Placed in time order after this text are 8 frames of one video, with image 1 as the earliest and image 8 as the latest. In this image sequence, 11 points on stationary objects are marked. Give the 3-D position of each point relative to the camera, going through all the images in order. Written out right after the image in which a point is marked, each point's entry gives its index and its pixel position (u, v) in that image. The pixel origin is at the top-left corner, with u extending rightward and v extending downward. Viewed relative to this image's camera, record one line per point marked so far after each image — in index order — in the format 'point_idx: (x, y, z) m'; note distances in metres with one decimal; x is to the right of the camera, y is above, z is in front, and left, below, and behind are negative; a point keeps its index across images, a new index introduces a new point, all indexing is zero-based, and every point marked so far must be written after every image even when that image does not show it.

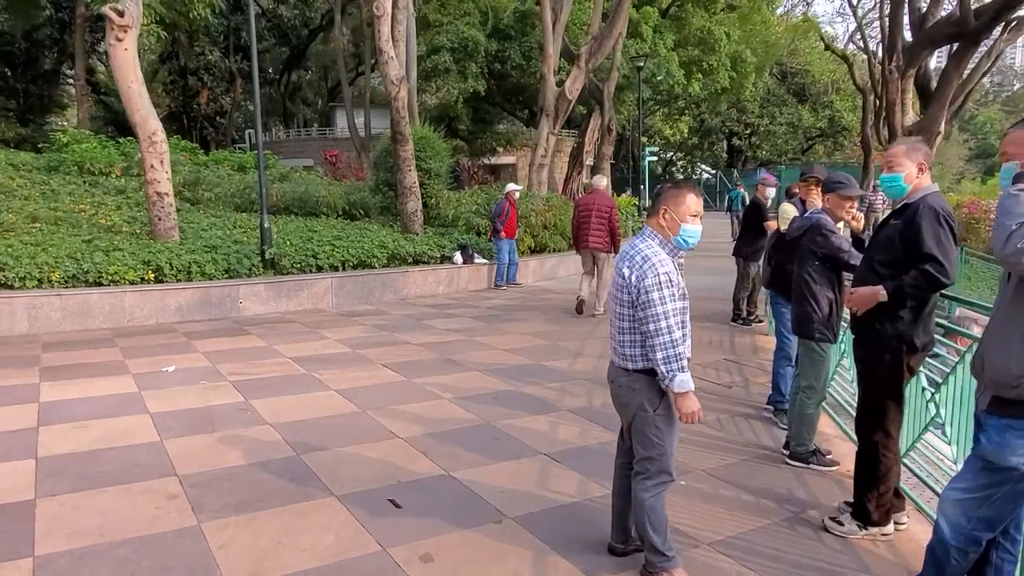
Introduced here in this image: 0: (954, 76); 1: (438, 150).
0: (+8.2, +3.9, +13.5) m
1: (-1.5, +2.8, +15.1) m
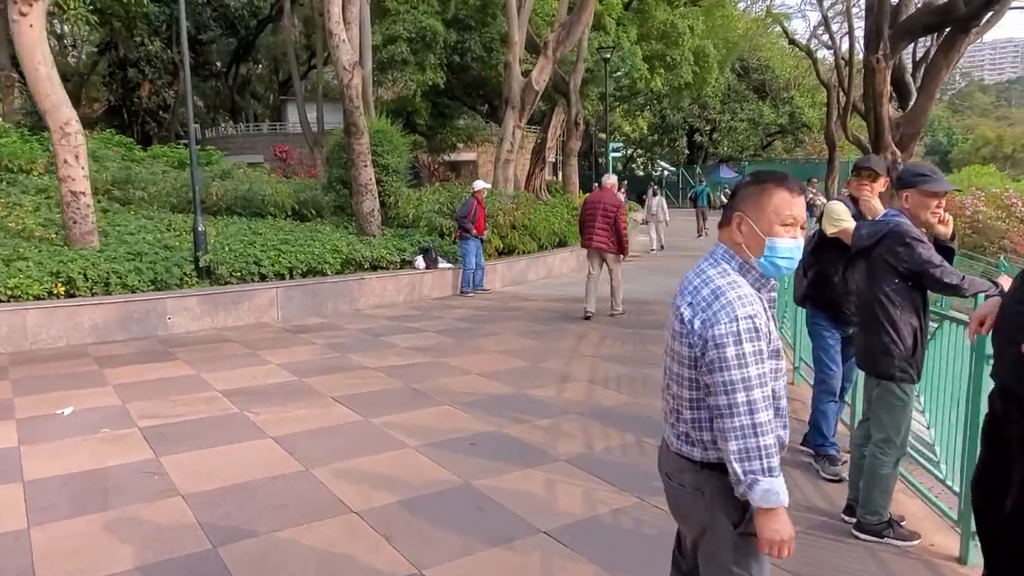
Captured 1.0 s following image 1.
0: (+7.5, +3.9, +12.9) m
1: (-2.2, +2.7, +13.9) m
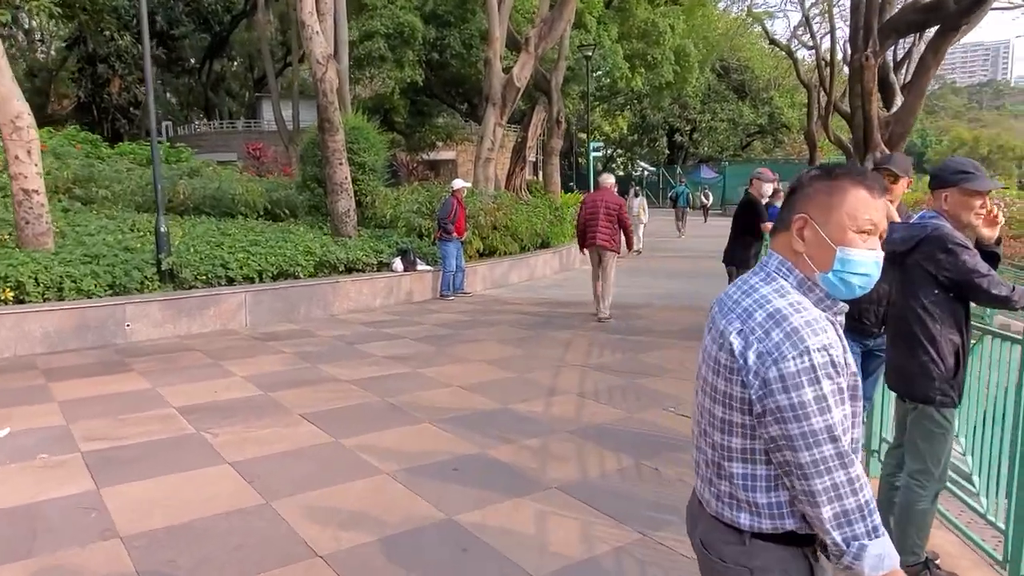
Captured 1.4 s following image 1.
0: (+7.2, +3.9, +12.6) m
1: (-2.5, +2.7, +13.4) m
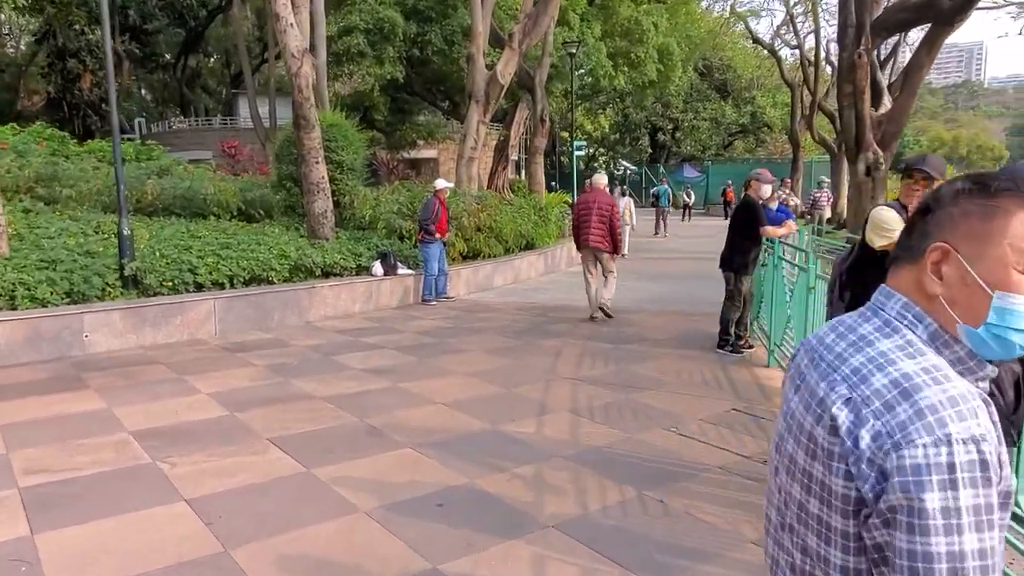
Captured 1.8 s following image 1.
0: (+6.9, +3.8, +12.4) m
1: (-2.8, +2.6, +12.9) m
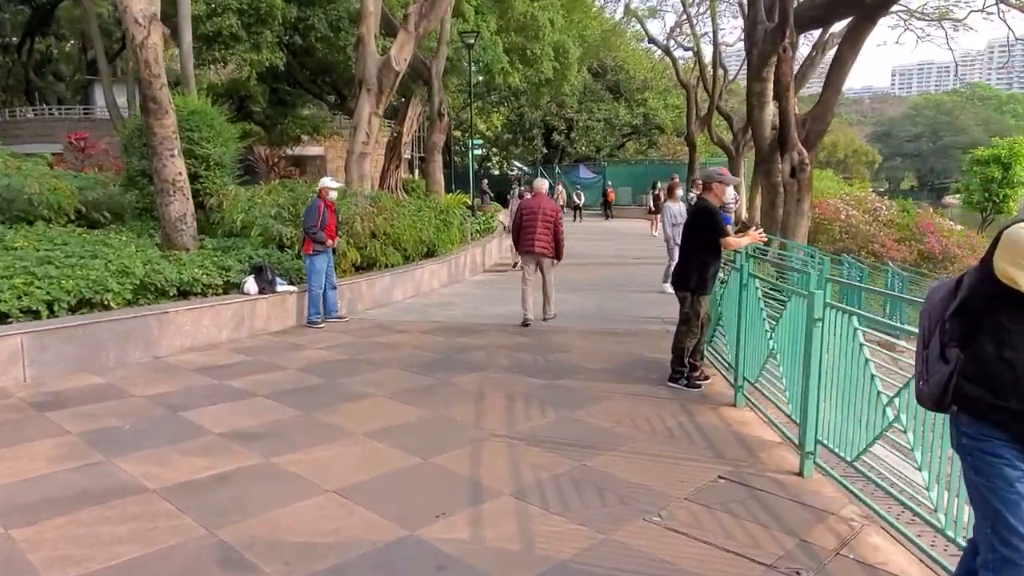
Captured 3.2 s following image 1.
0: (+5.4, +3.7, +11.8) m
1: (-4.3, +2.3, +10.9) m
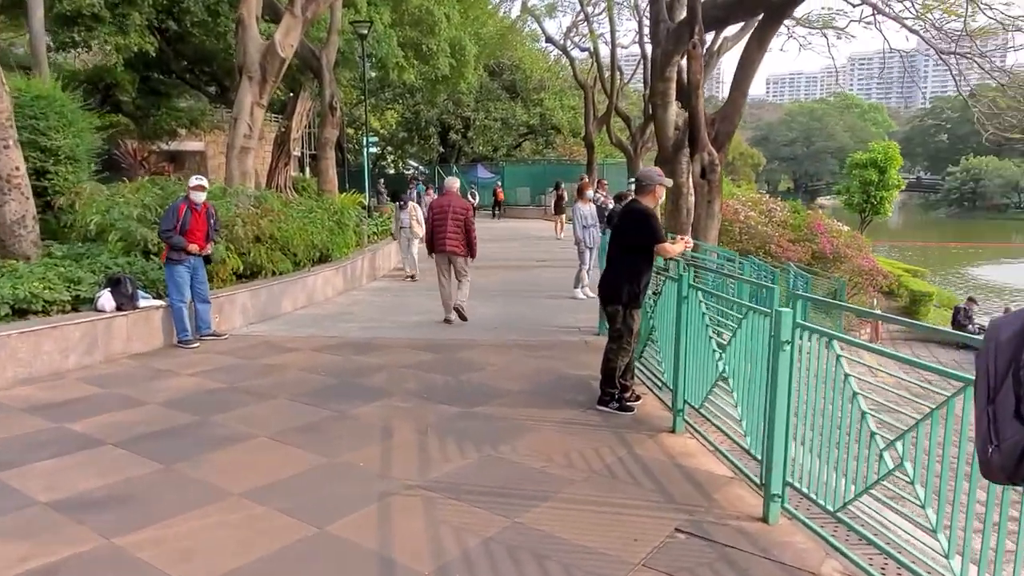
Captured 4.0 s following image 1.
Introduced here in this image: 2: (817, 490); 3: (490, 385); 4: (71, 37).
0: (+3.8, +3.6, +11.6) m
1: (-5.6, +2.2, +9.4) m
2: (+1.5, -1.0, +3.5) m
3: (-0.2, -0.8, +6.4) m
4: (-10.1, +5.8, +16.8) m
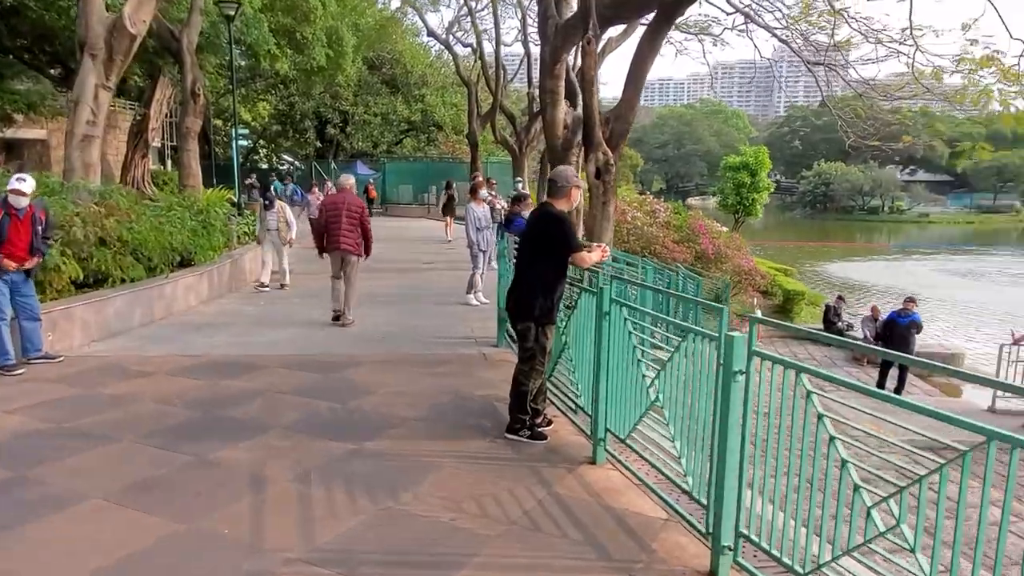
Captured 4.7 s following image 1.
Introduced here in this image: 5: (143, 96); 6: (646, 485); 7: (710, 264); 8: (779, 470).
0: (+2.1, +3.6, +11.4) m
1: (-6.9, +2.0, +7.7) m
2: (+1.1, -1.1, +3.0) m
3: (-1.0, -0.9, +5.6) m
4: (-12.5, +5.6, +14.3) m
5: (-9.7, +5.2, +19.4) m
6: (+0.8, -1.1, +4.2) m
7: (+5.3, +0.7, +19.6) m
8: (+1.1, -0.7, +3.0) m
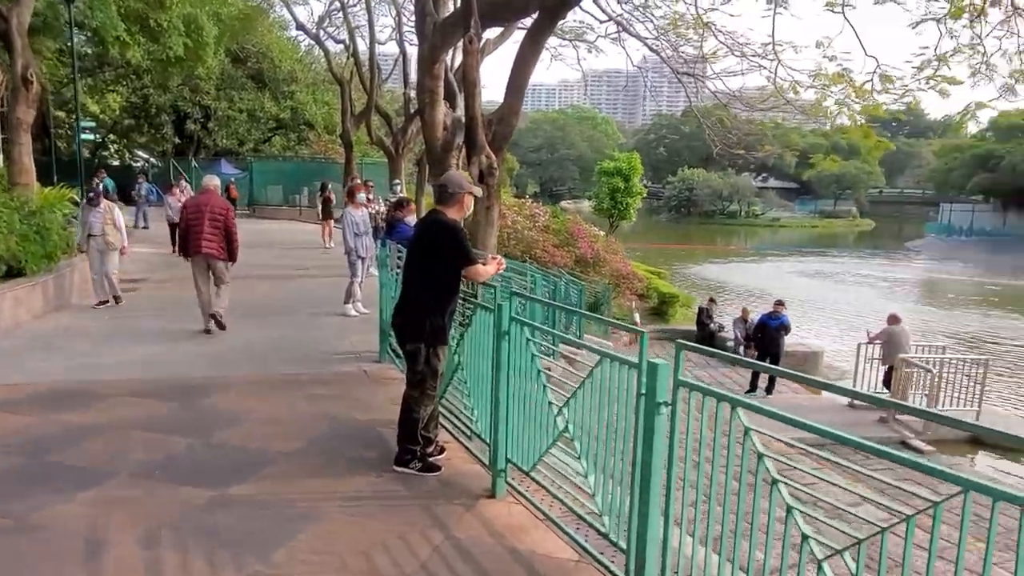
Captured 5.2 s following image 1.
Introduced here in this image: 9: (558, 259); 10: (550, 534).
0: (+0.3, +3.5, +11.2) m
1: (-7.9, +1.8, +6.0) m
2: (+0.7, -1.1, +2.7) m
3: (-1.7, -1.1, +4.9) m
4: (-14.6, +5.3, +11.6) m
5: (-12.7, +4.9, +17.0) m
6: (+0.2, -1.2, +3.8) m
7: (+2.1, +0.5, +19.8) m
8: (+0.7, -0.8, +2.7) m
9: (+1.2, +0.8, +19.1) m
10: (+0.2, -1.3, +3.8) m
